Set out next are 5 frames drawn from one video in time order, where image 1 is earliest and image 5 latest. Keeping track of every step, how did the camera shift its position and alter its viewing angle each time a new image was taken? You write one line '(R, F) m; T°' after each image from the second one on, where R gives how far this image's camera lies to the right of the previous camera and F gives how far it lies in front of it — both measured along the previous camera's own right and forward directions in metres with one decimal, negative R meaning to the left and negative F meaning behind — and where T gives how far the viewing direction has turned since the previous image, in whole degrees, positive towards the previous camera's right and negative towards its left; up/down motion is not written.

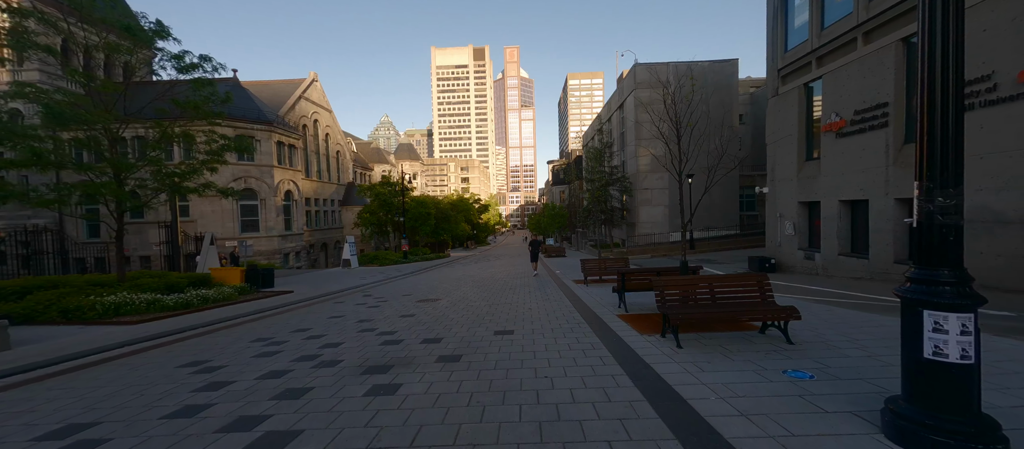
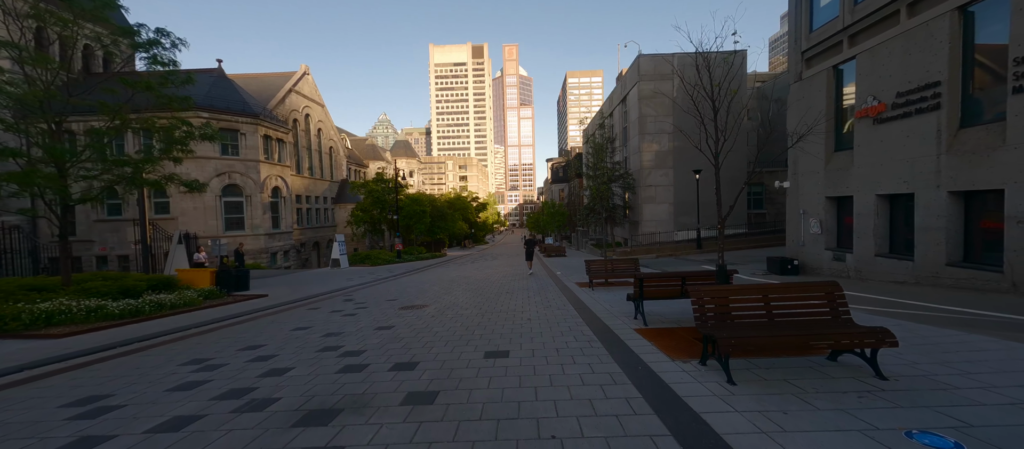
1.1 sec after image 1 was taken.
(+0.1, +1.3) m; 0°
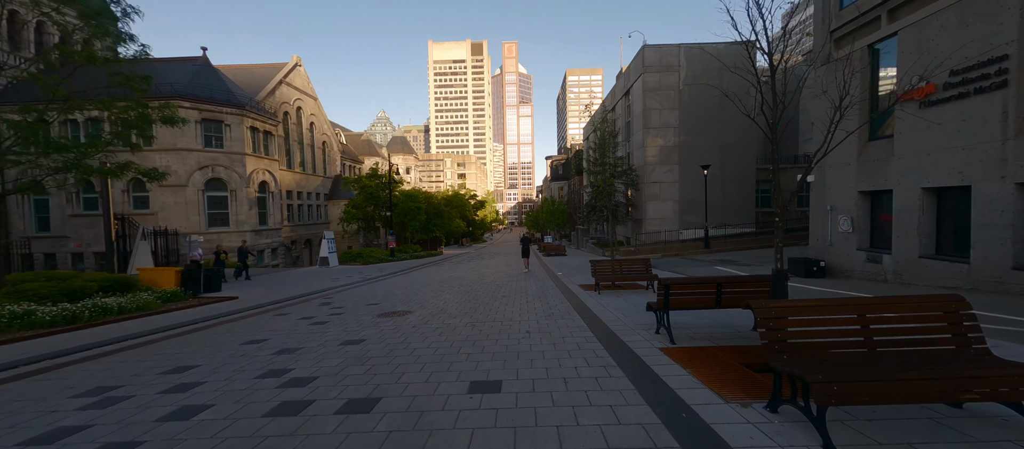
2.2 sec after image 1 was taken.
(0.0, +1.3) m; 0°
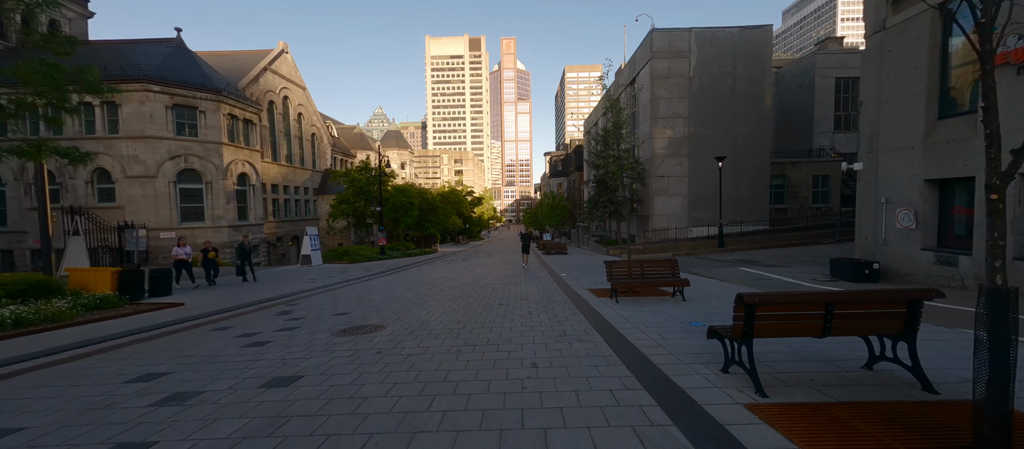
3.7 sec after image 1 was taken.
(0.0, +1.9) m; 0°
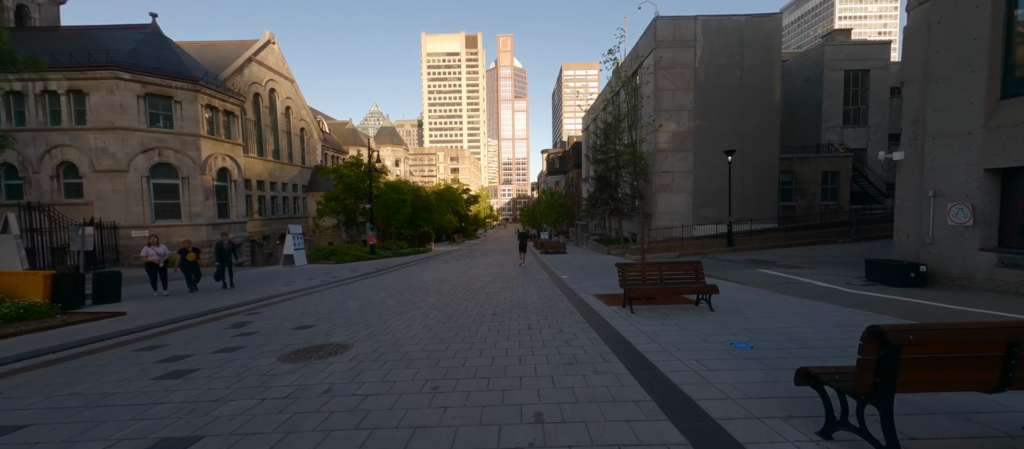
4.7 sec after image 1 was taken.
(0.0, +1.3) m; +1°
